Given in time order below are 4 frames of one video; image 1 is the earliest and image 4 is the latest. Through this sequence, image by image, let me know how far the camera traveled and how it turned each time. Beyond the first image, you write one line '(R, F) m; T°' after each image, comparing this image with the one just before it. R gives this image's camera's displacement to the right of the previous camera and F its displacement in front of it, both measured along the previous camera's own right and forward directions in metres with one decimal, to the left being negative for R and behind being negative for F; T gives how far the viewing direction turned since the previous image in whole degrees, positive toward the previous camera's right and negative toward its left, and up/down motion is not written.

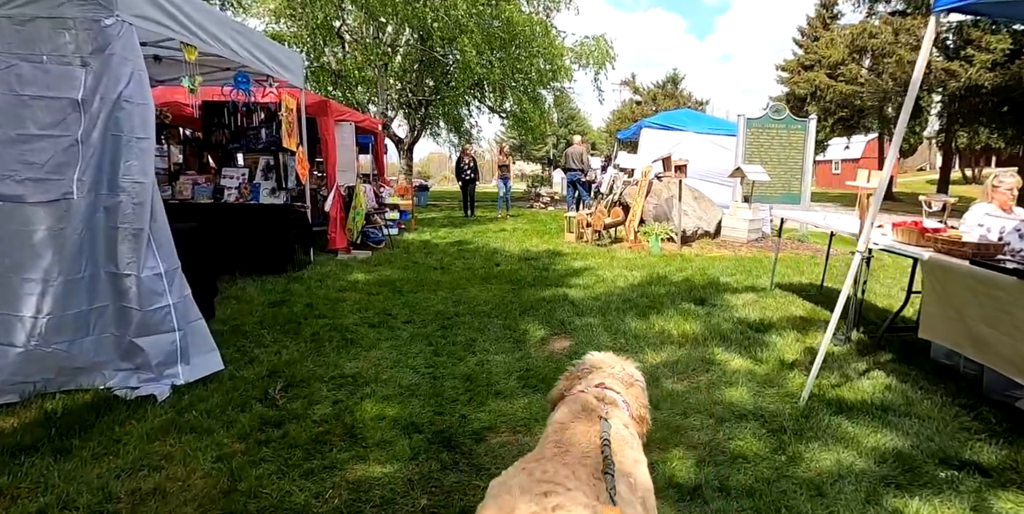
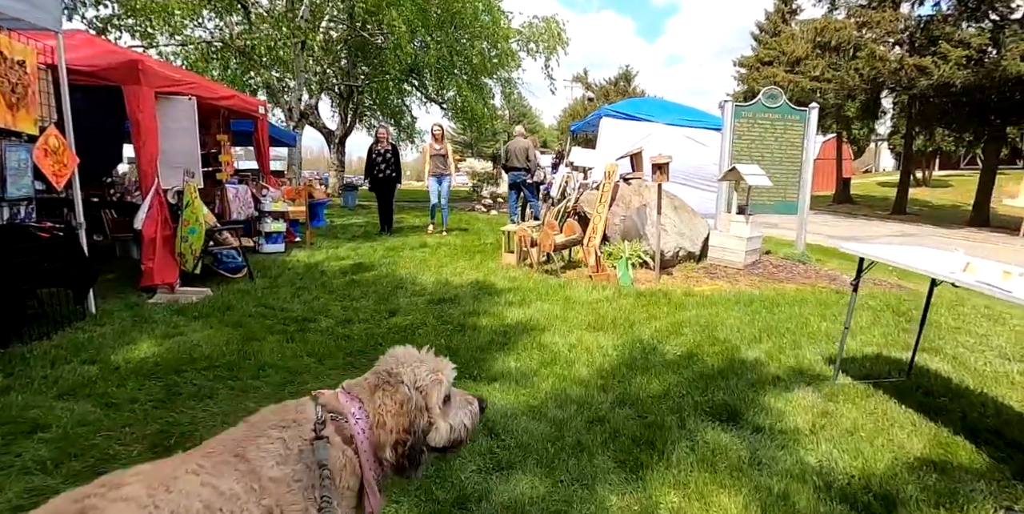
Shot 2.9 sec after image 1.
(+0.5, +2.8) m; +5°
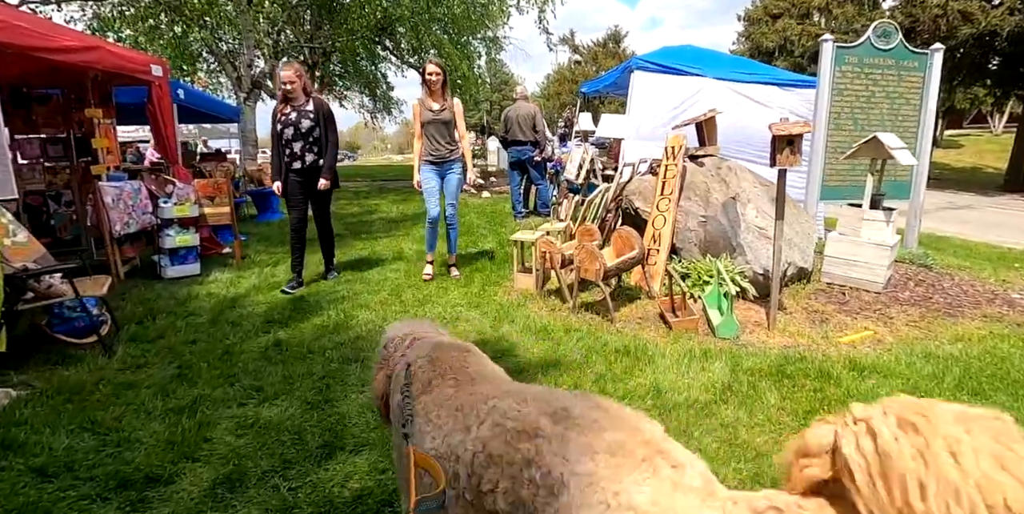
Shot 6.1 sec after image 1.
(-0.3, +2.7) m; +1°
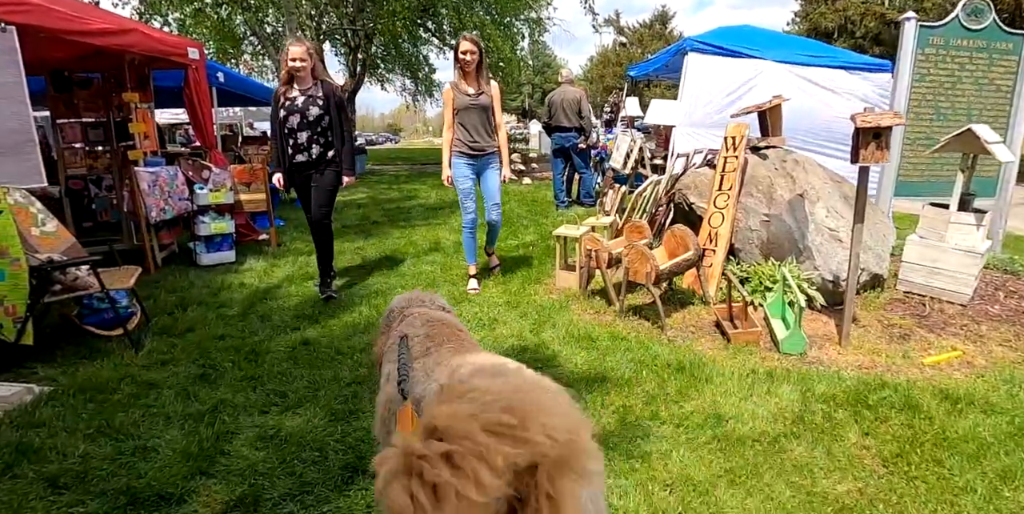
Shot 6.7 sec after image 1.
(0.0, +0.3) m; -4°
